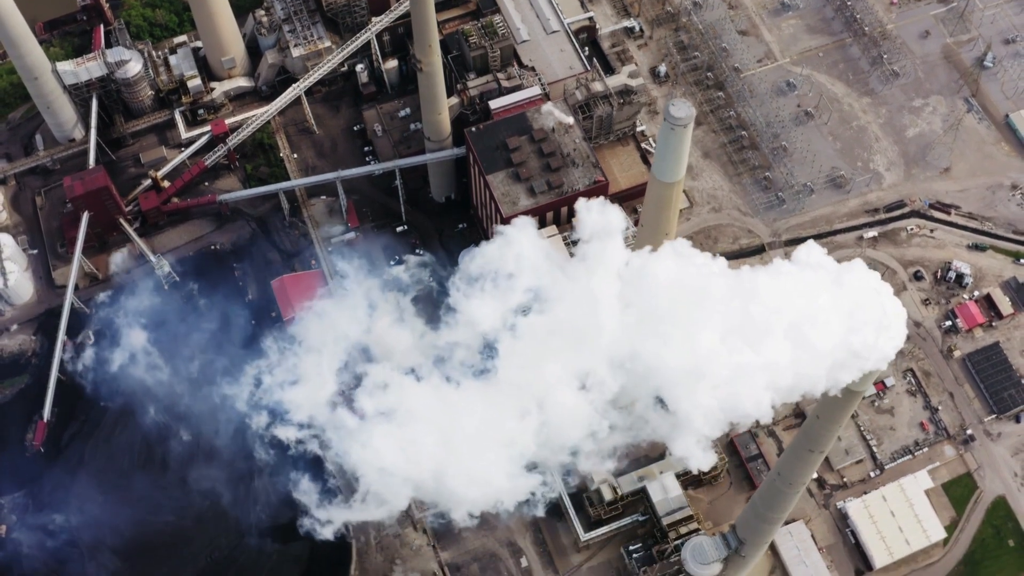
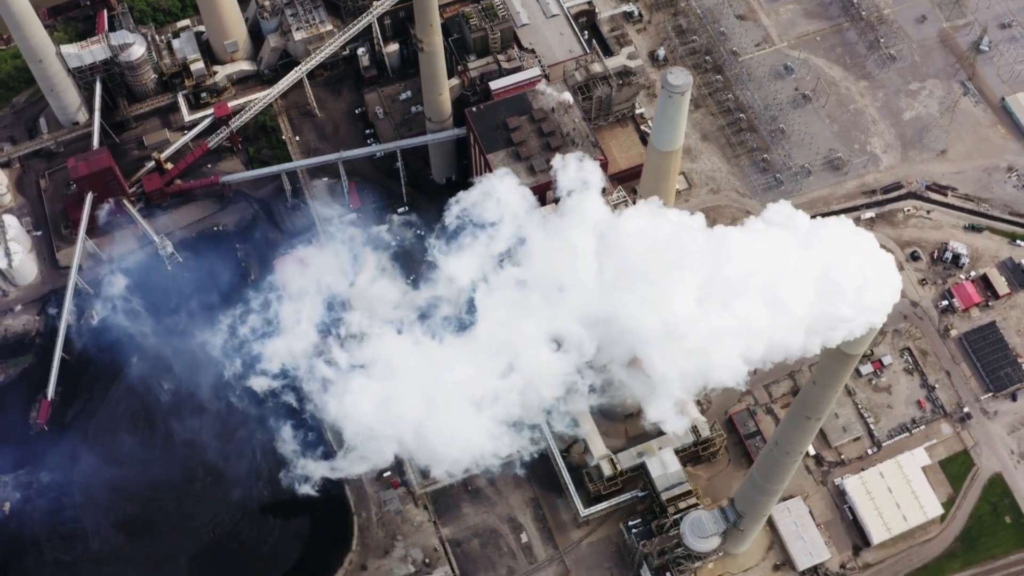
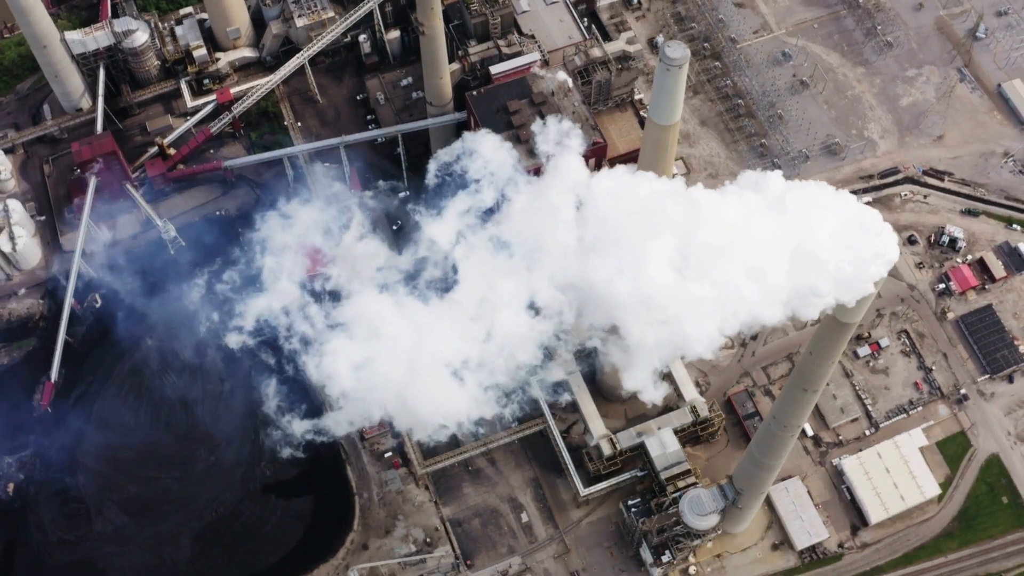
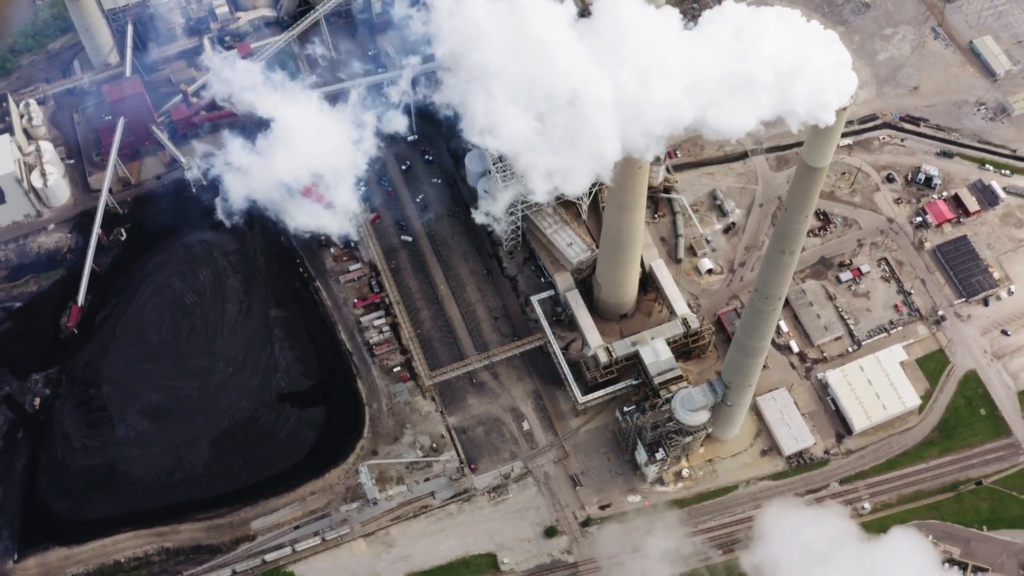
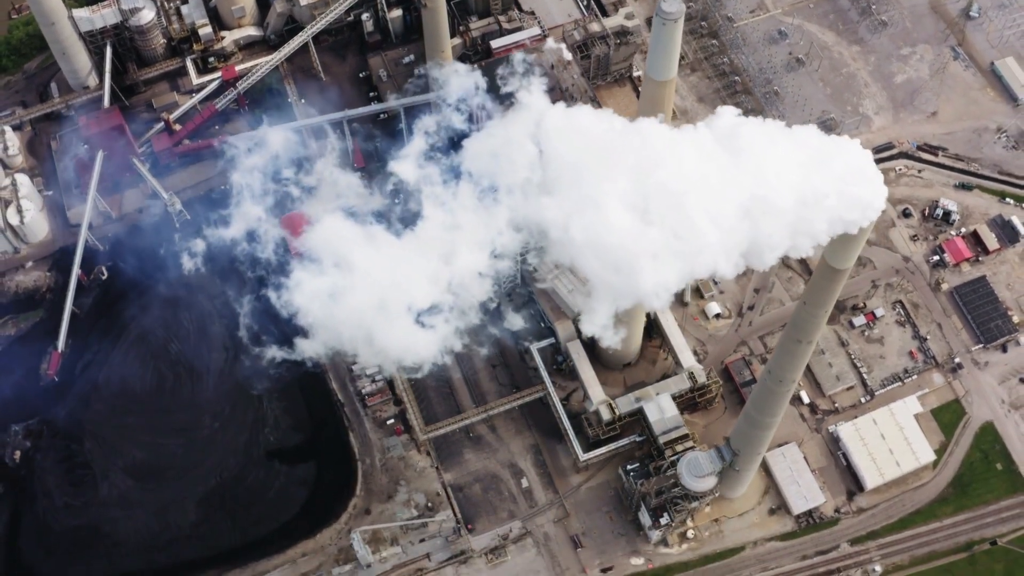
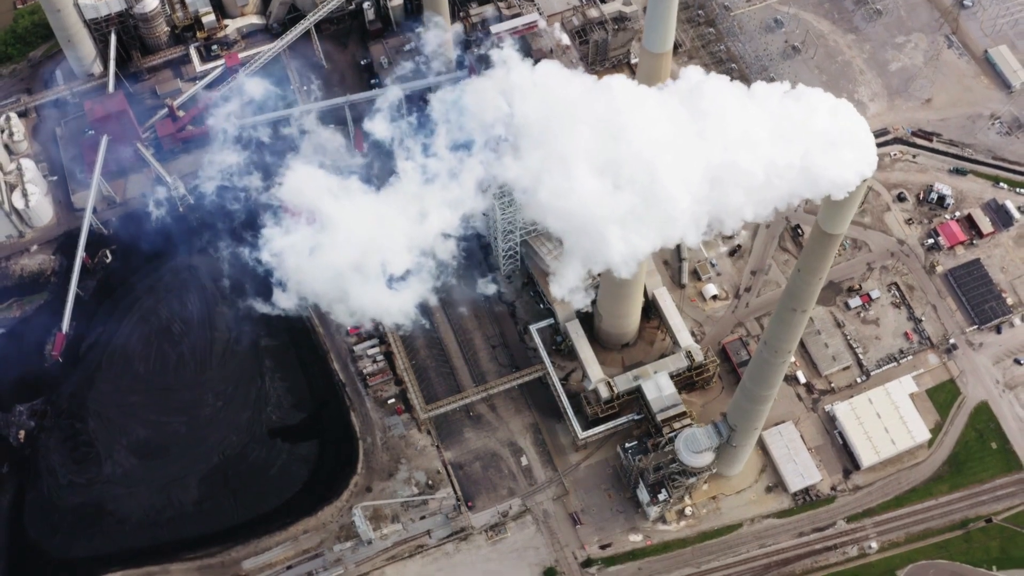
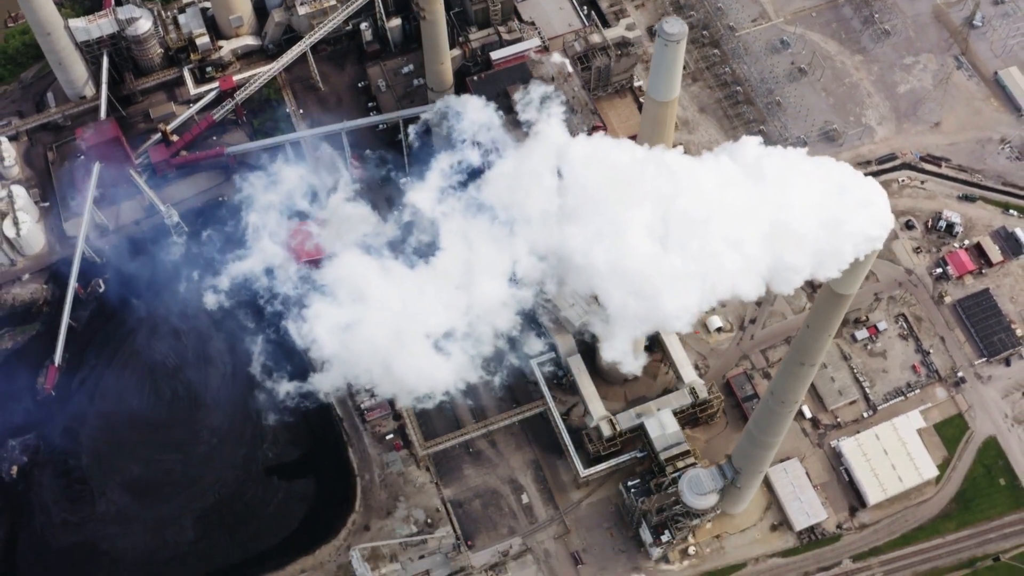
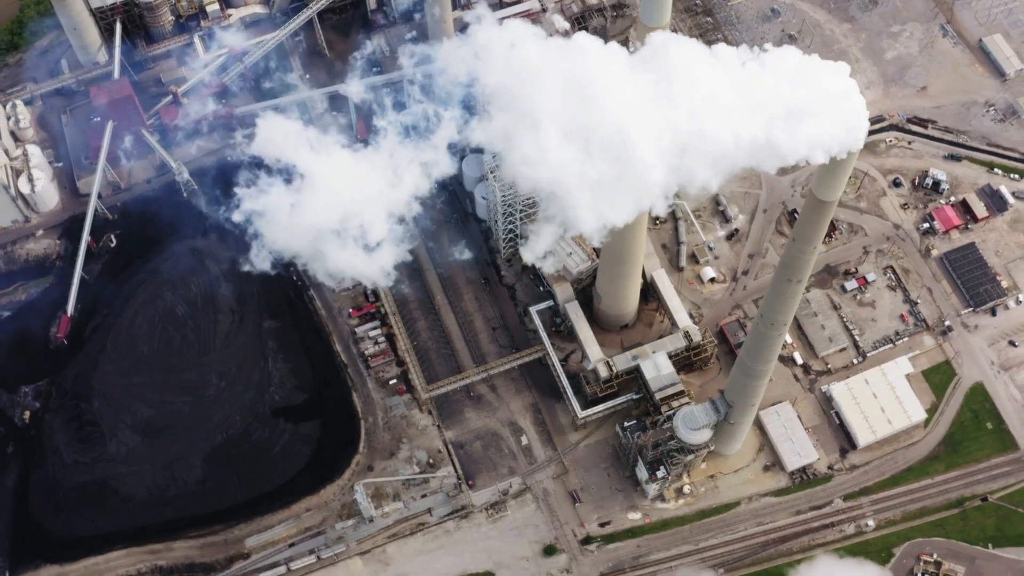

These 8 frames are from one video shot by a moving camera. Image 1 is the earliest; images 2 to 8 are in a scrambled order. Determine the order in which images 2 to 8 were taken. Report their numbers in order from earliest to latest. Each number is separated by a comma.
2, 3, 7, 5, 6, 8, 4
